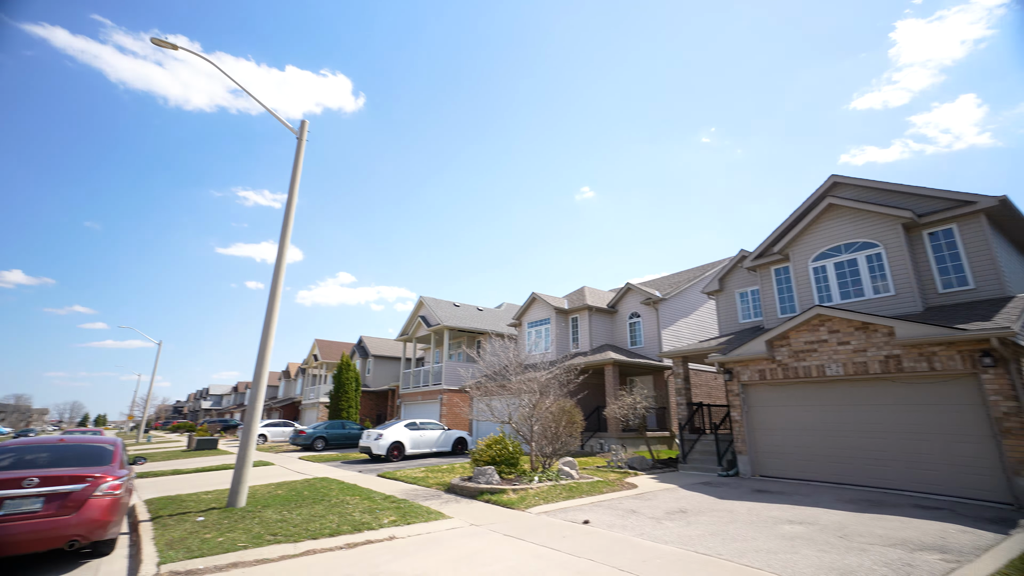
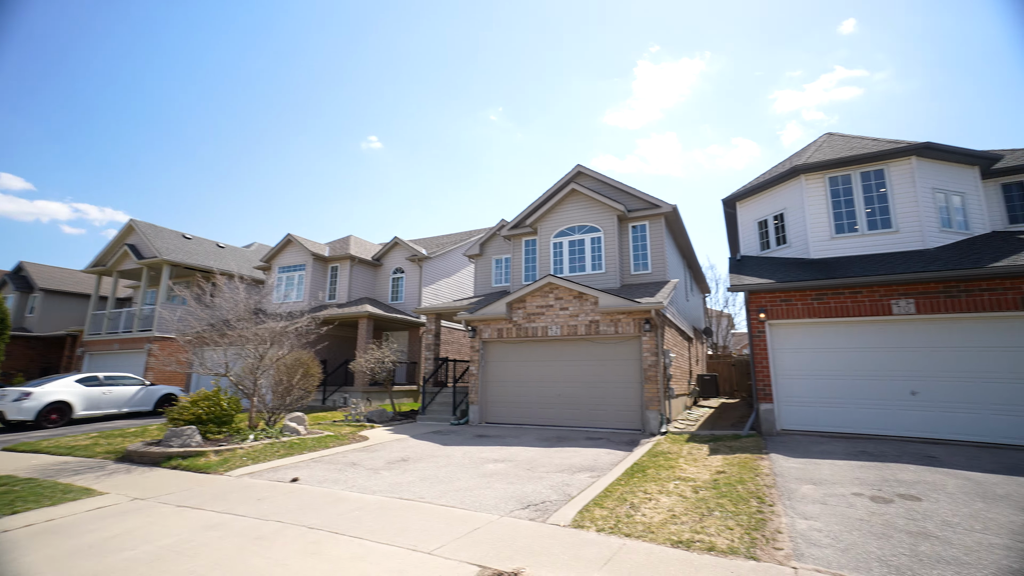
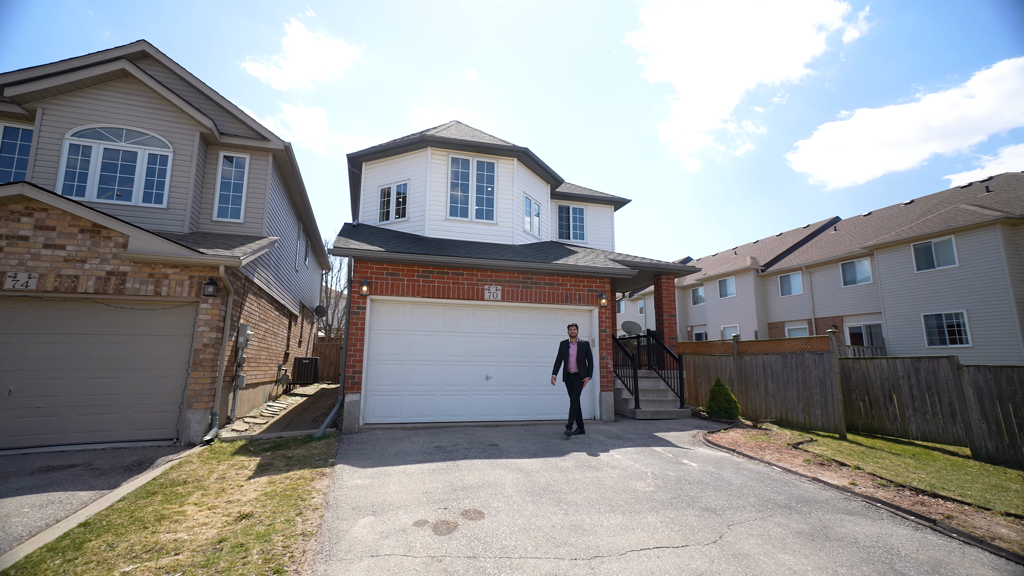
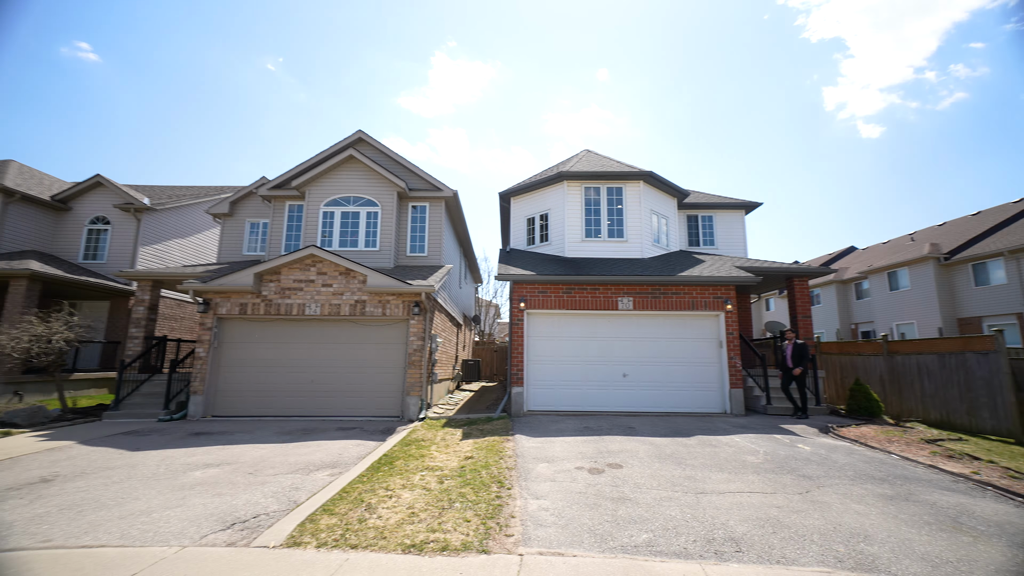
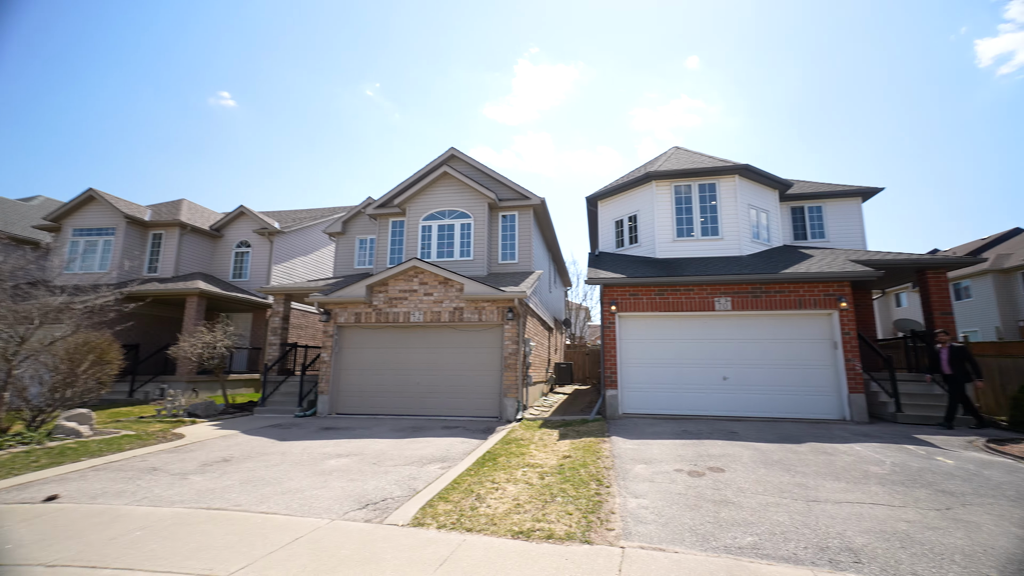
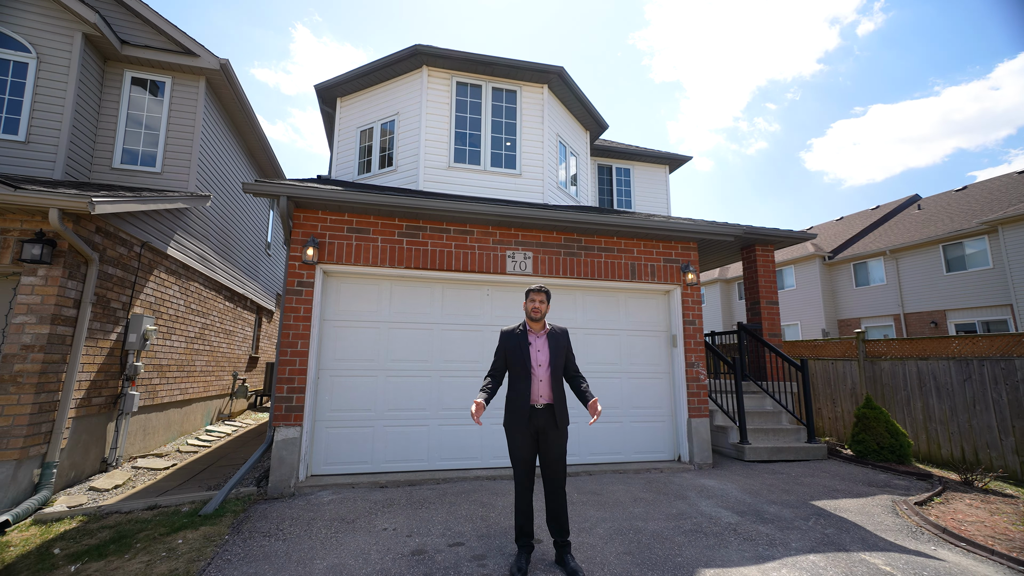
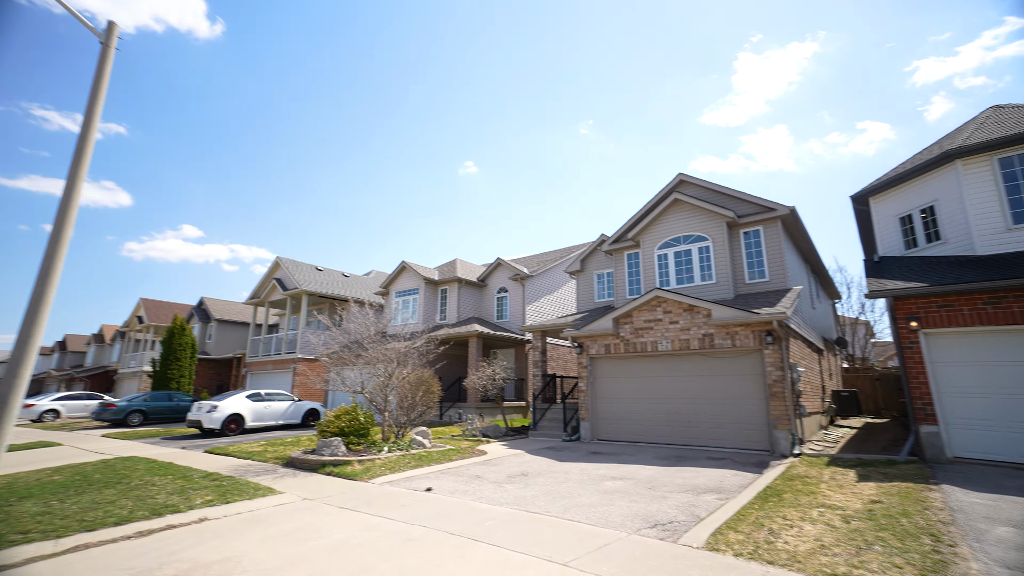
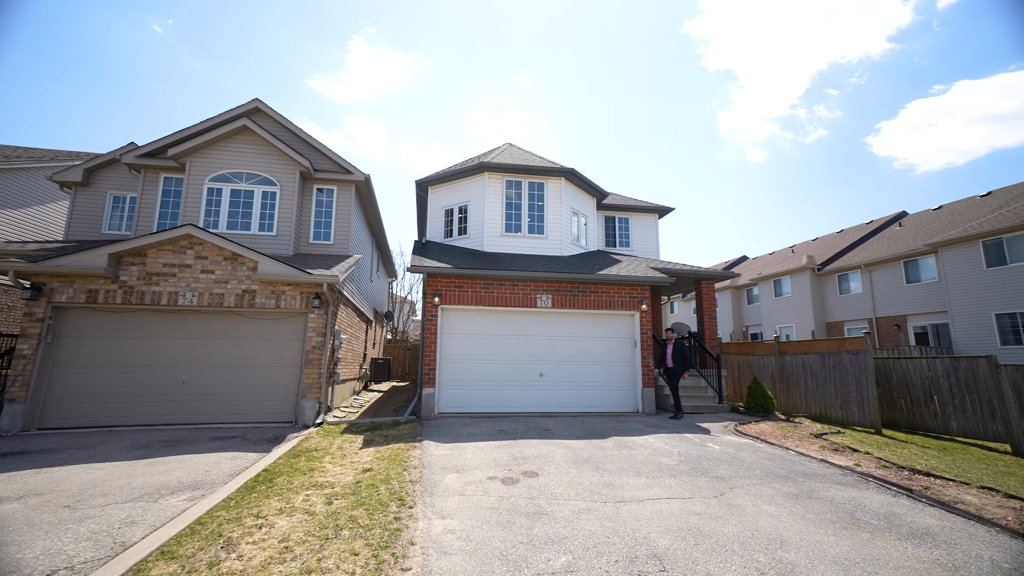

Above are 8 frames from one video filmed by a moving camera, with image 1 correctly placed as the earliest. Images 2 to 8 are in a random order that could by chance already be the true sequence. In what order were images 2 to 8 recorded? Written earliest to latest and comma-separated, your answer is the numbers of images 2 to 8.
7, 2, 5, 4, 8, 3, 6
